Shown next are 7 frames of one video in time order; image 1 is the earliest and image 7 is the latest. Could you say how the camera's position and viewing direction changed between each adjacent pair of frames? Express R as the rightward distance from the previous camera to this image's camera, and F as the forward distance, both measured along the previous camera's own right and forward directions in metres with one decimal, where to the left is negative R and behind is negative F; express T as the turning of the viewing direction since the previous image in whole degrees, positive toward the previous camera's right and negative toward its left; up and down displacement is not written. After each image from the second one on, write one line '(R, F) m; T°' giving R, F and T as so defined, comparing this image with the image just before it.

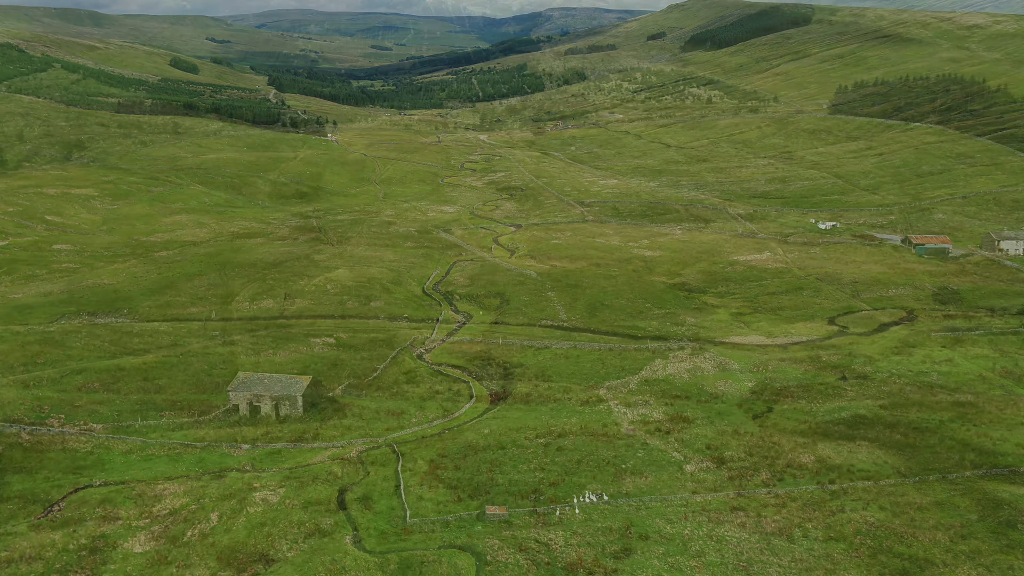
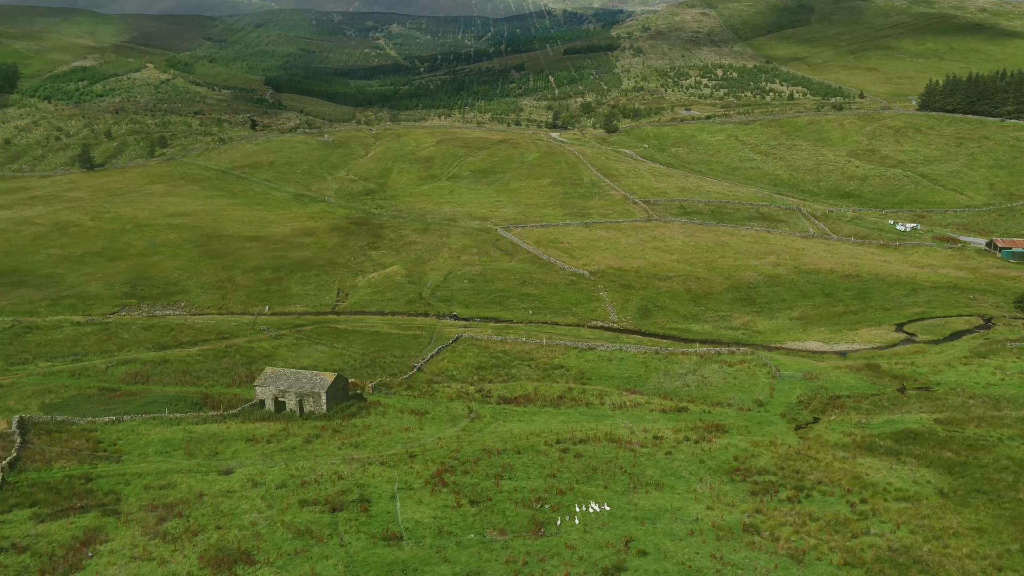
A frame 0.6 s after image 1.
(+3.3, +1.5) m; -5°
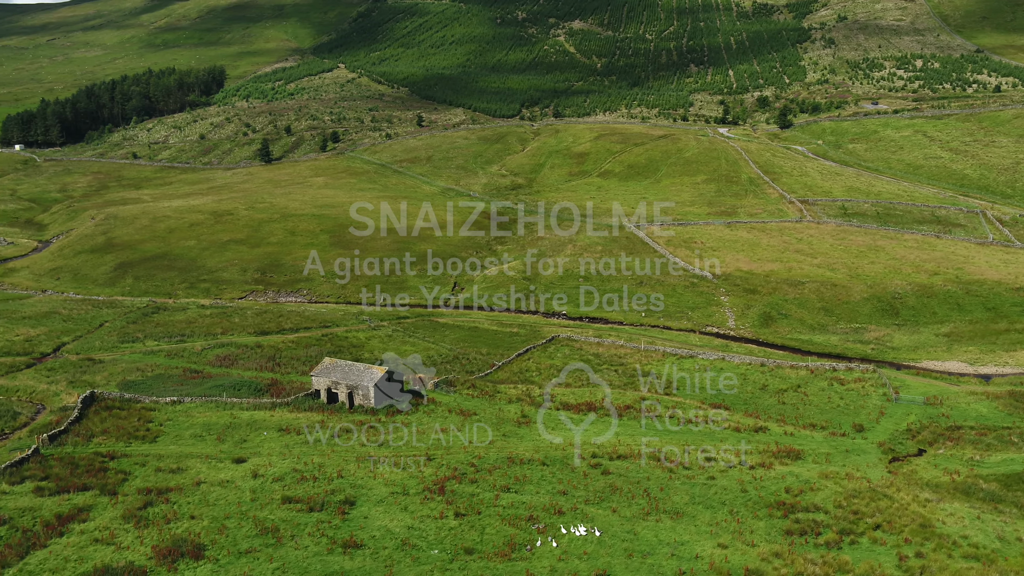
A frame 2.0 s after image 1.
(+7.4, +3.7) m; -12°
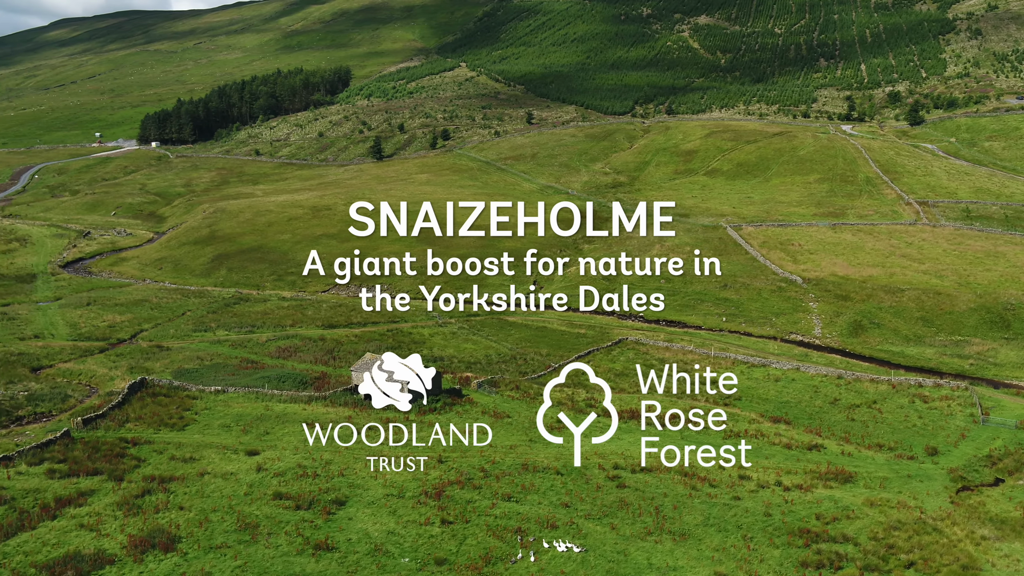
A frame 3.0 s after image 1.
(+5.0, +2.2) m; -8°
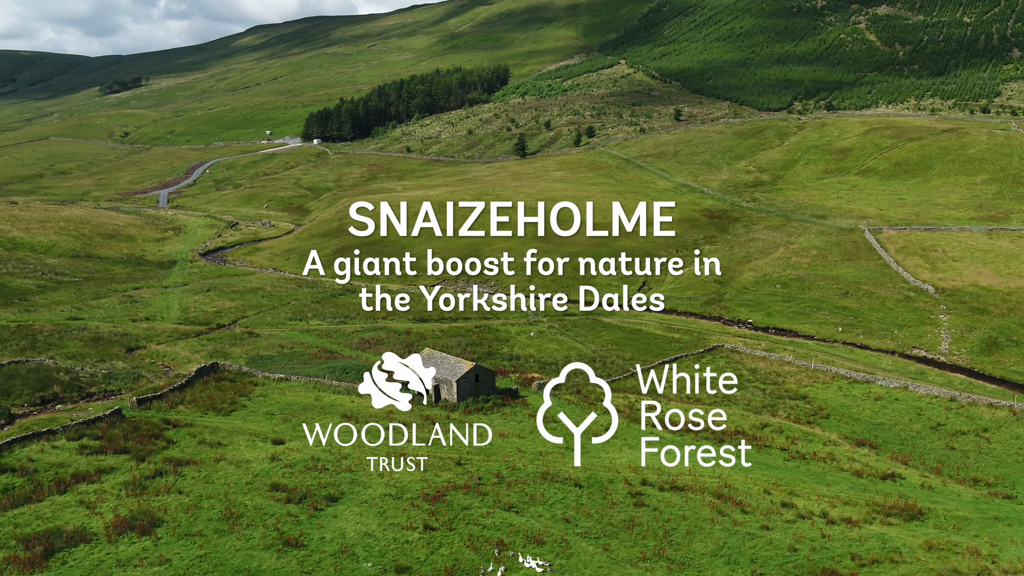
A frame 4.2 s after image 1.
(+6.1, +2.7) m; -11°
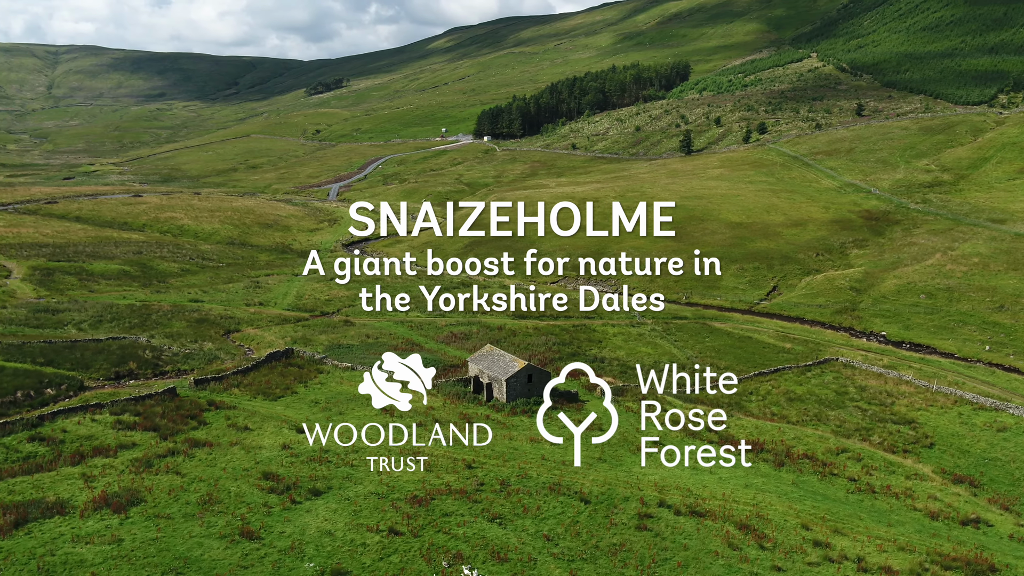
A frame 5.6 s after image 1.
(+7.0, +3.2) m; -12°
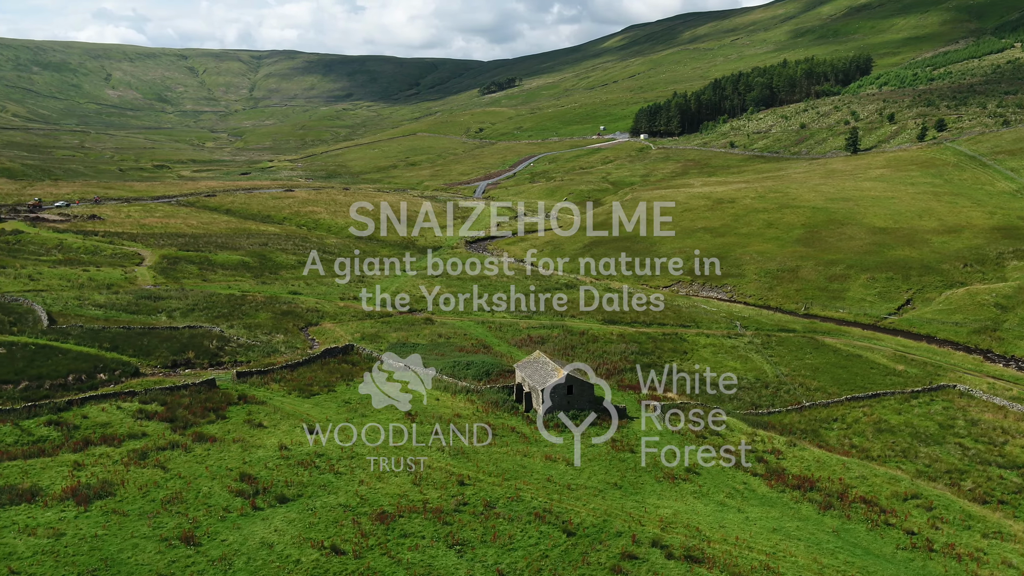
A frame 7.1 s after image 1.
(+6.6, +3.7) m; -11°
